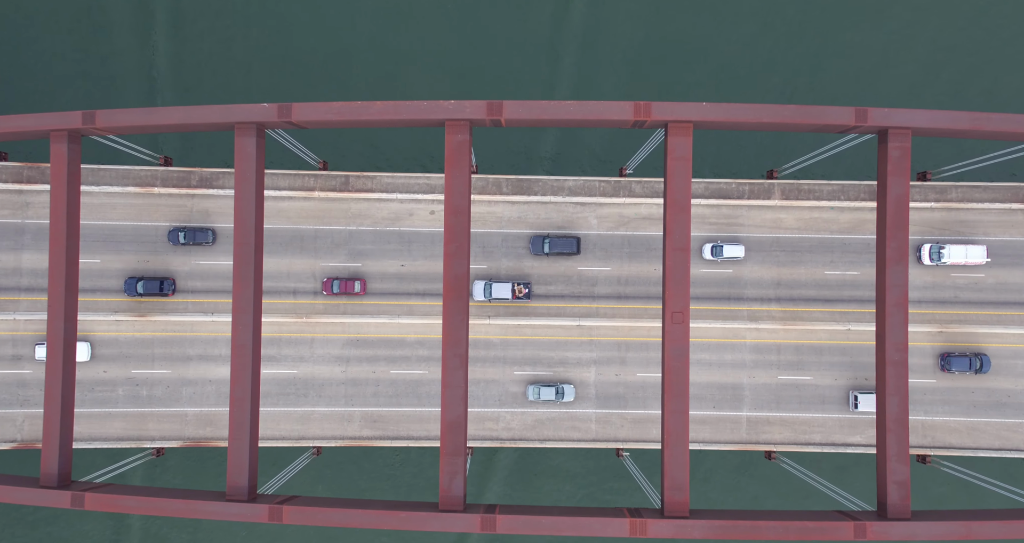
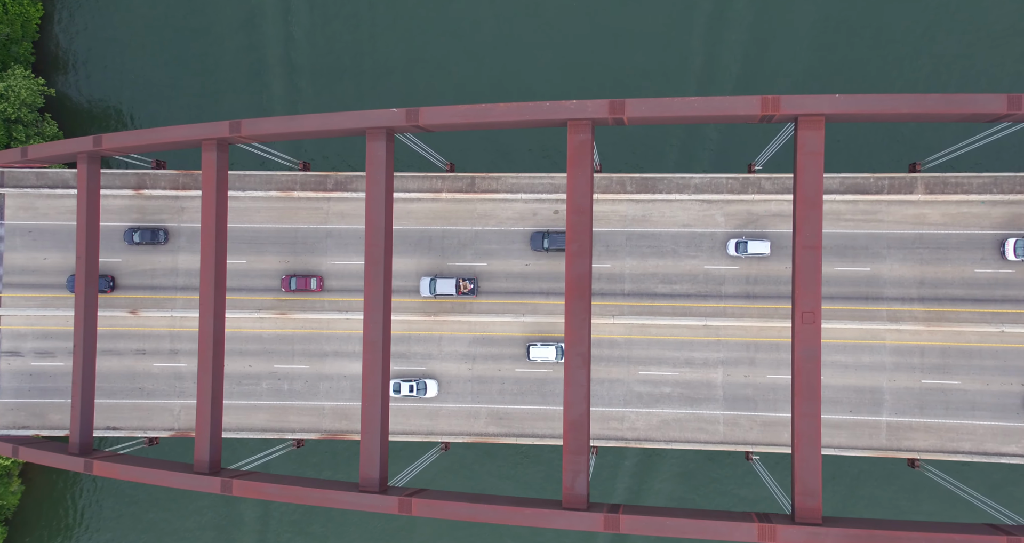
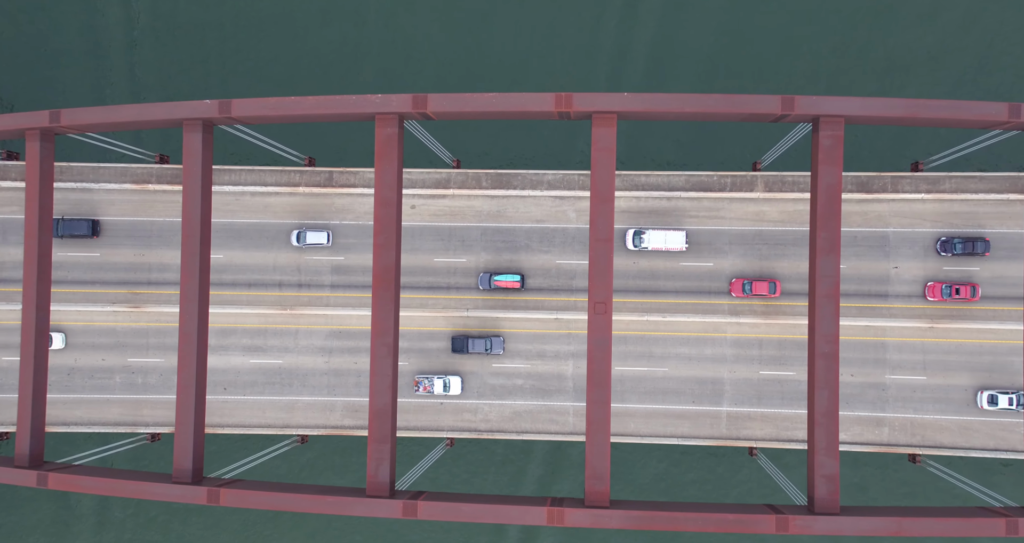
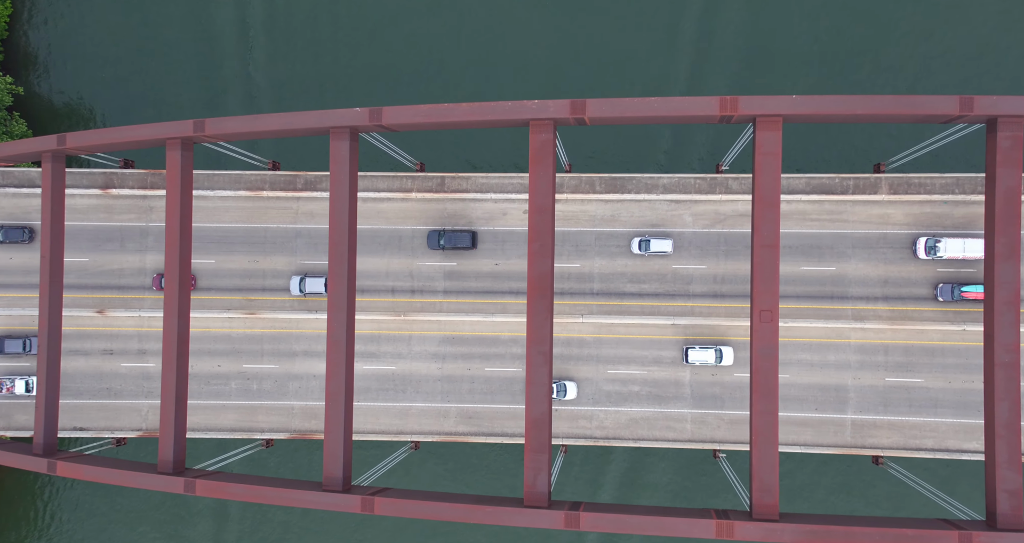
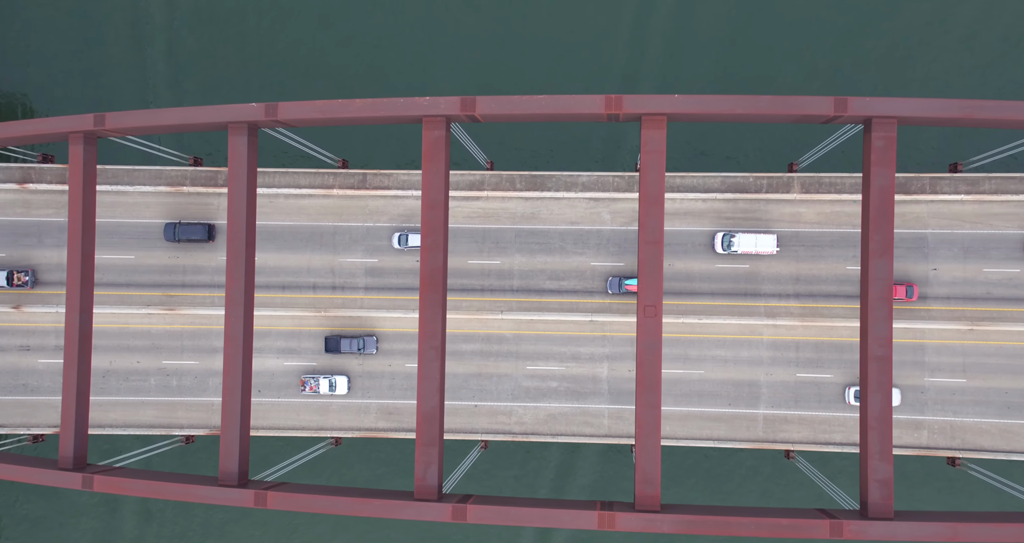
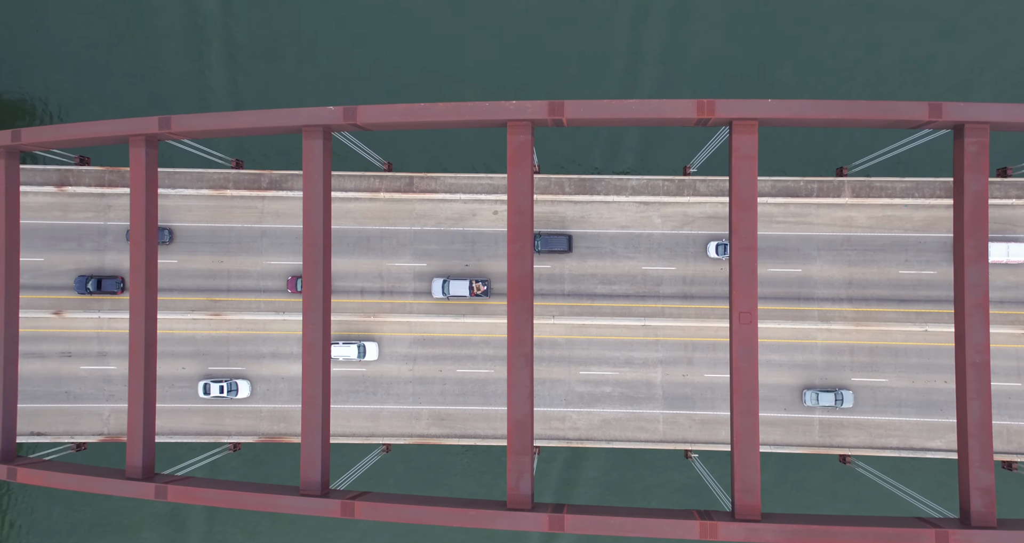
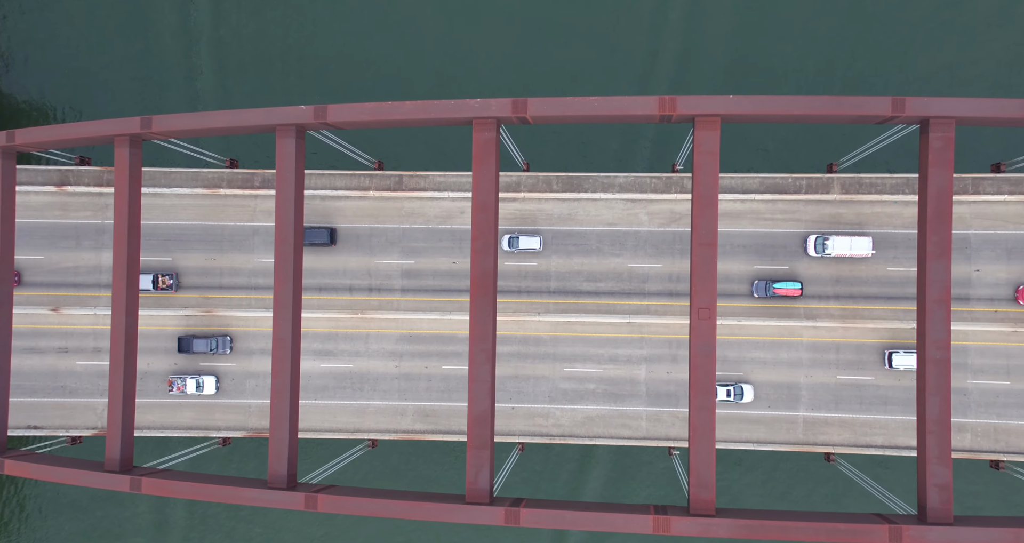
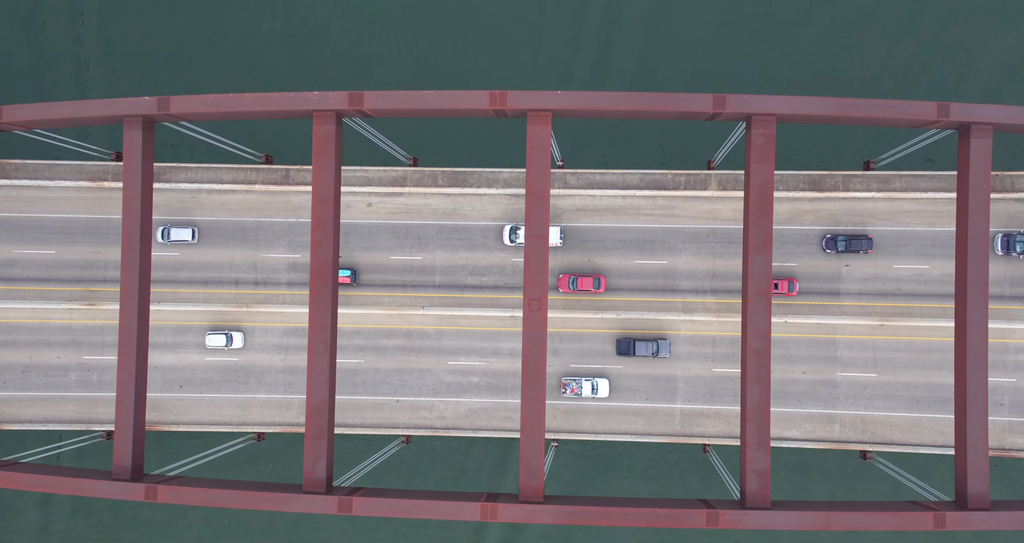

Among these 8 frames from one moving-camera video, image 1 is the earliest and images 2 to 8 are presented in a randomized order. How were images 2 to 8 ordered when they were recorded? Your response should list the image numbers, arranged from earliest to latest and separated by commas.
6, 2, 4, 7, 5, 3, 8
